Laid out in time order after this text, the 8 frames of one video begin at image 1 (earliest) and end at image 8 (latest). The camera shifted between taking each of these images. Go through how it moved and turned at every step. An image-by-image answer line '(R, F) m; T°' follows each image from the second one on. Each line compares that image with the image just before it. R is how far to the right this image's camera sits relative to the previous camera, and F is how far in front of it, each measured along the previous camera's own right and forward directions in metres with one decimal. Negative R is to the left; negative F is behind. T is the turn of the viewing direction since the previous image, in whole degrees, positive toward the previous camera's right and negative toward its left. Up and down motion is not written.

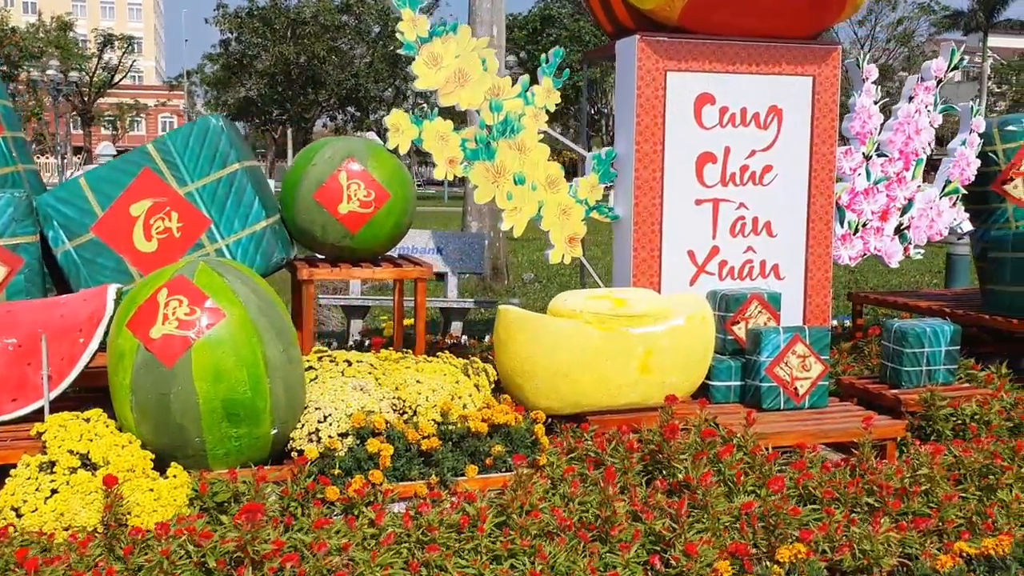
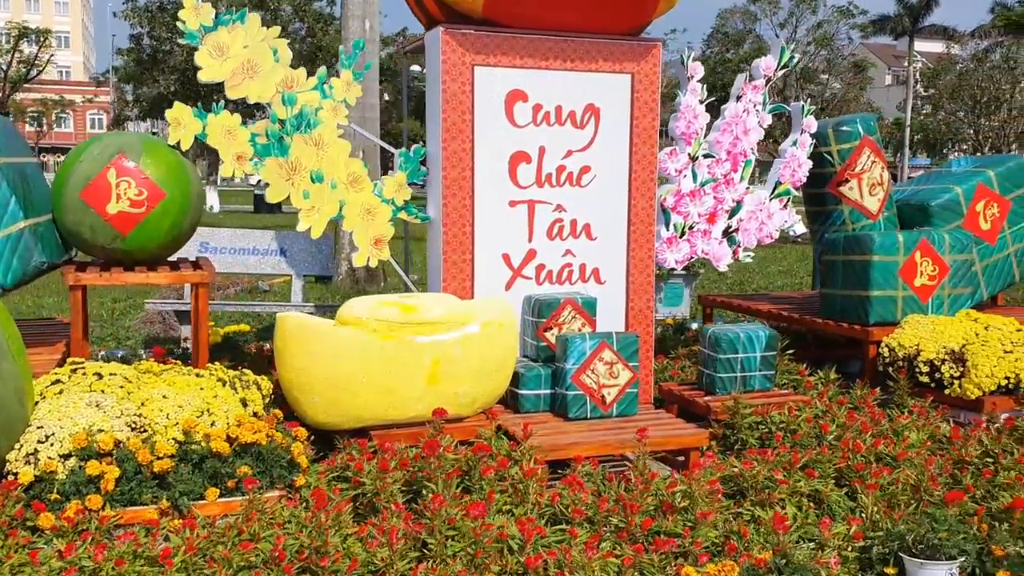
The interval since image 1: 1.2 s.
(+0.8, +0.2) m; +3°
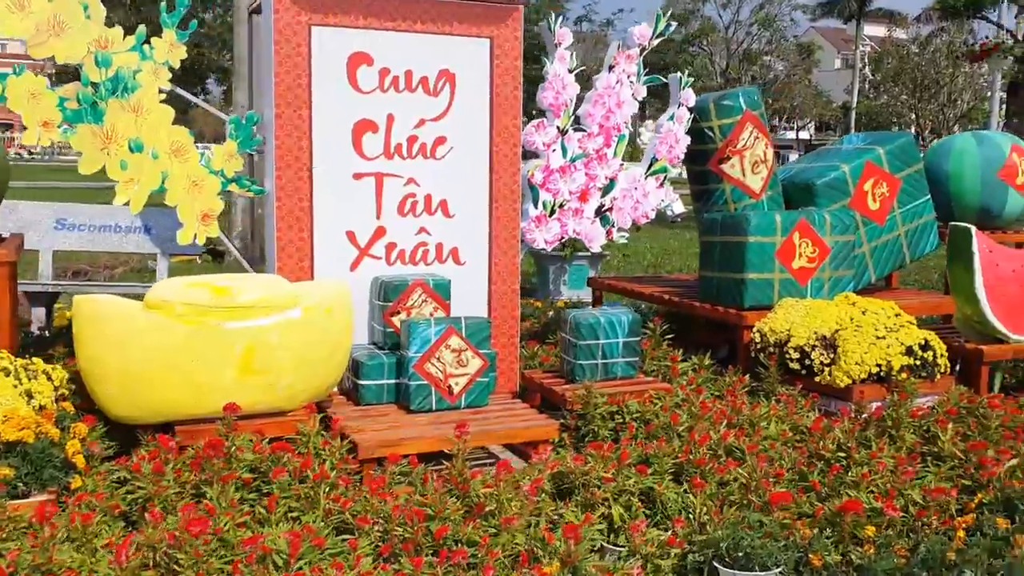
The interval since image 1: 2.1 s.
(+0.6, +0.4) m; +3°
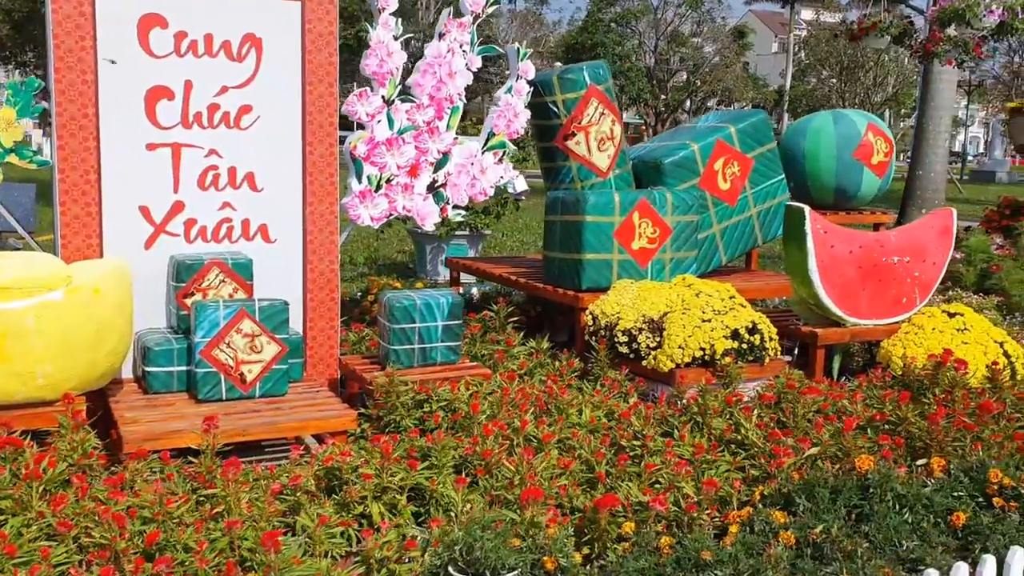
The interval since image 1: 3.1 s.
(+0.7, +0.3) m; +3°
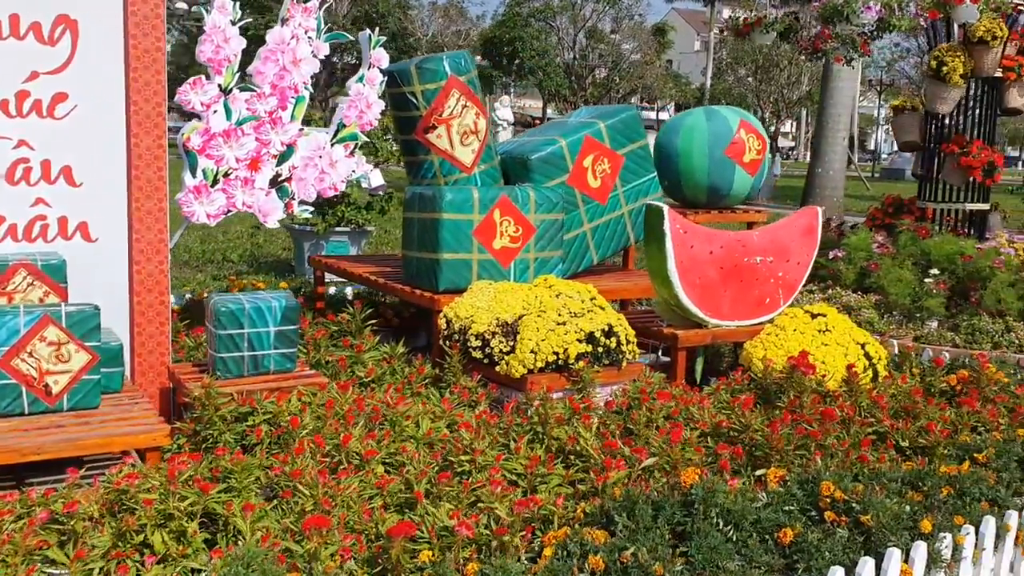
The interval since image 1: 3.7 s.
(+0.4, +0.2) m; +4°
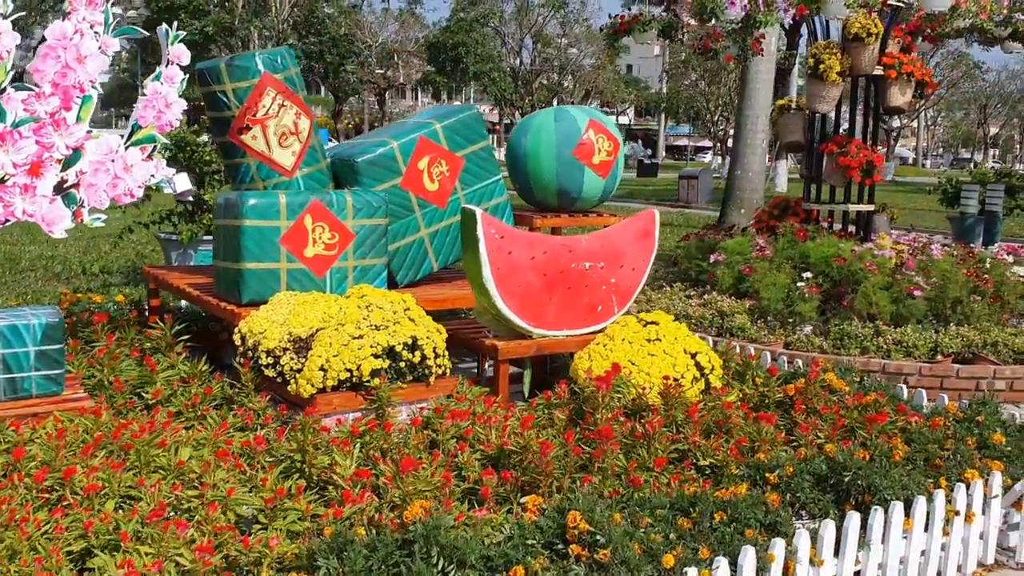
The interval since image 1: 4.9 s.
(+0.8, +0.3) m; +2°
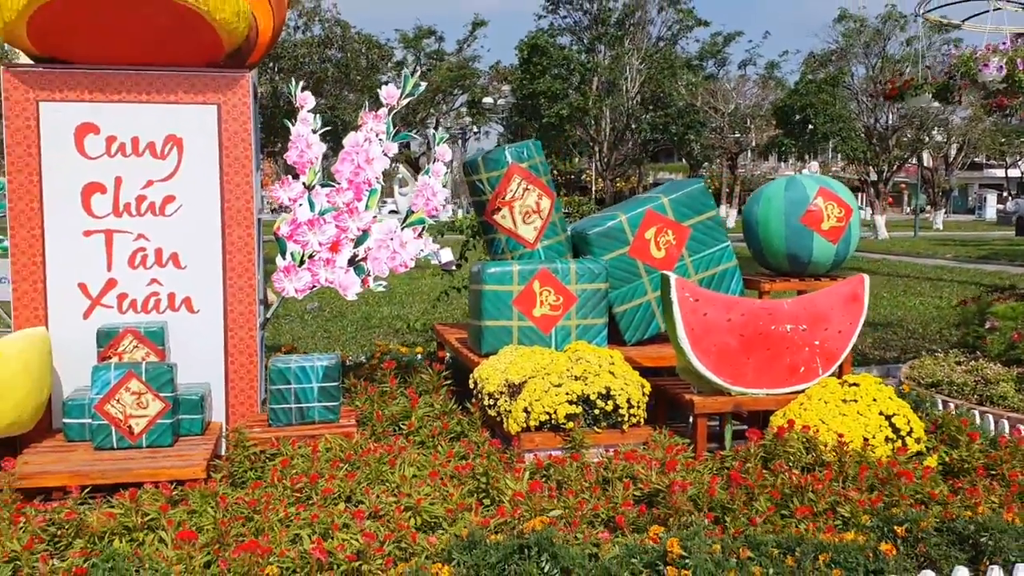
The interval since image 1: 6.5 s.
(+0.9, -0.5) m; -21°
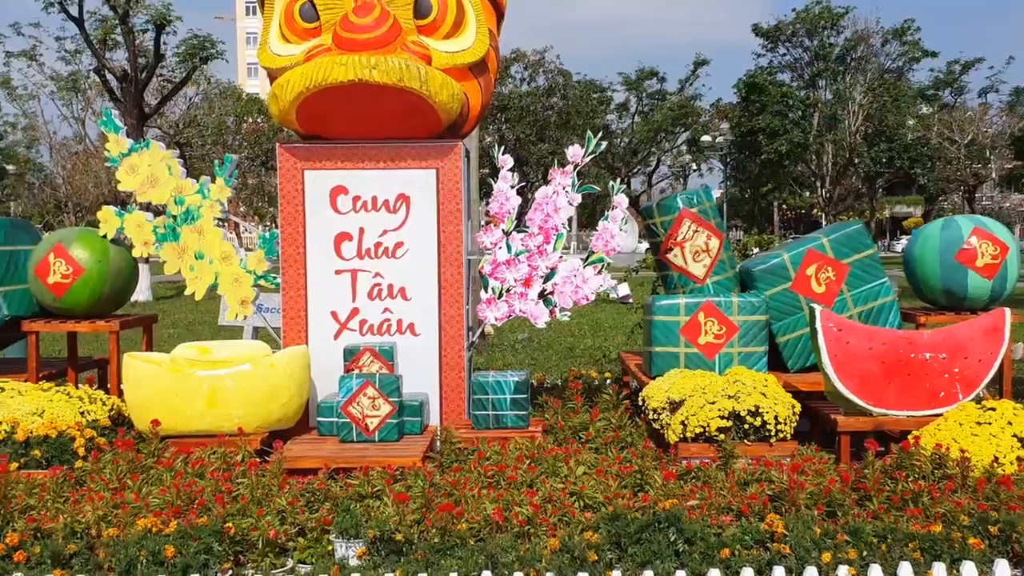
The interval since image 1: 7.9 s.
(+0.4, -1.0) m; -13°
